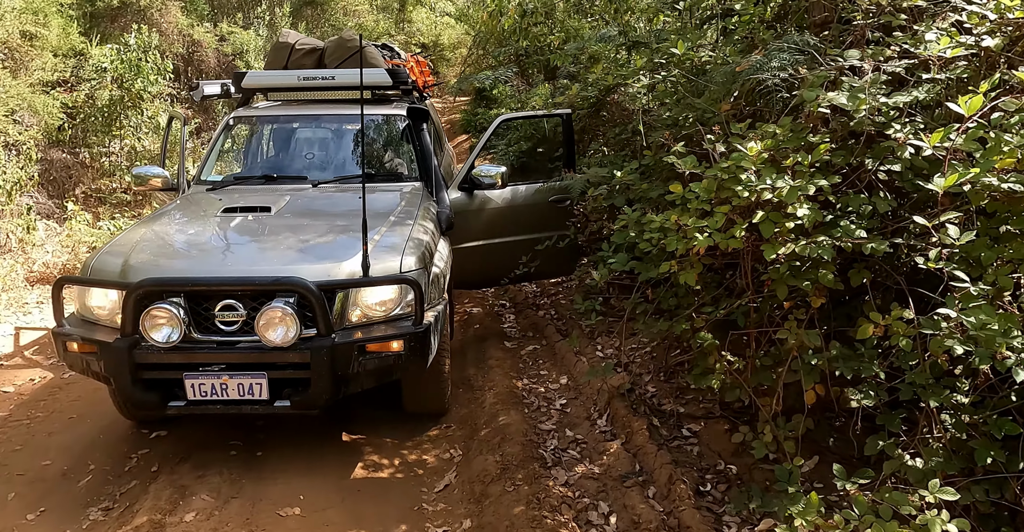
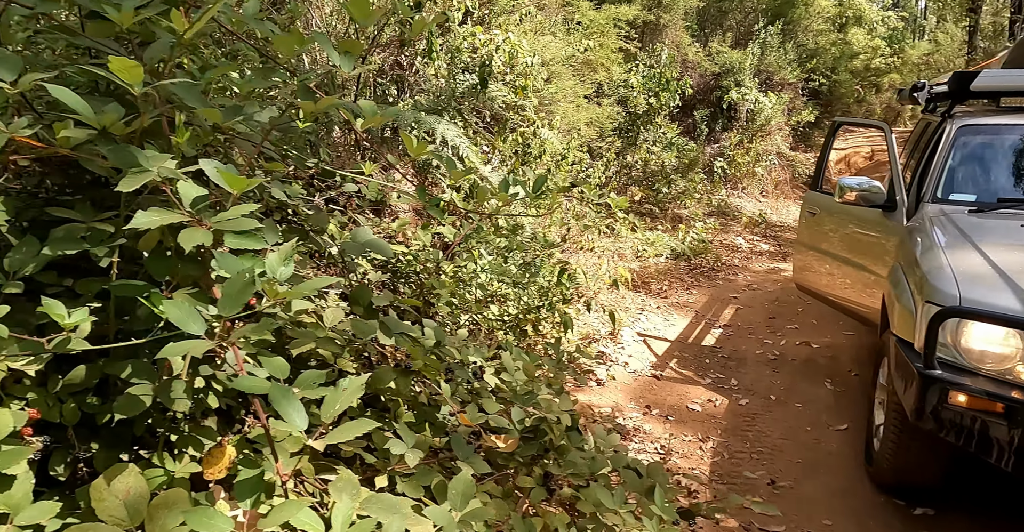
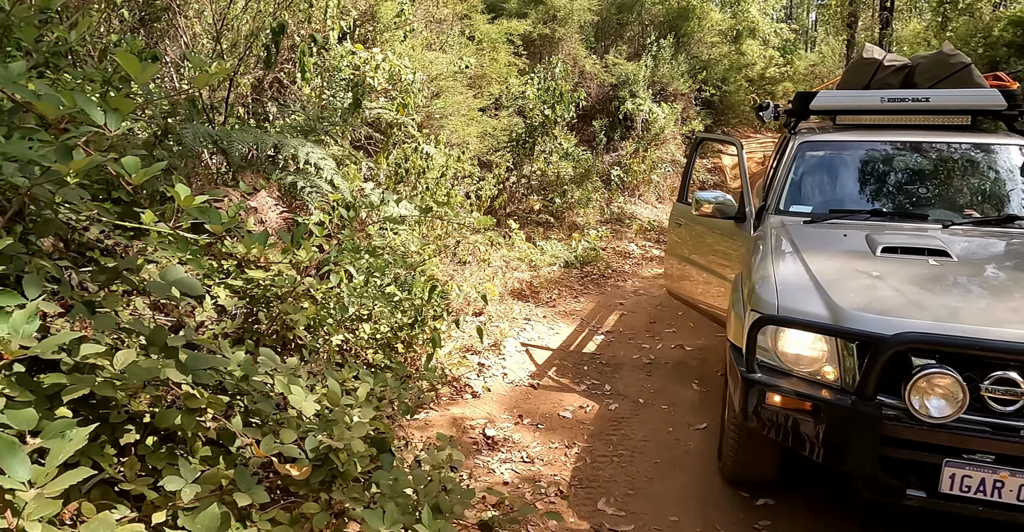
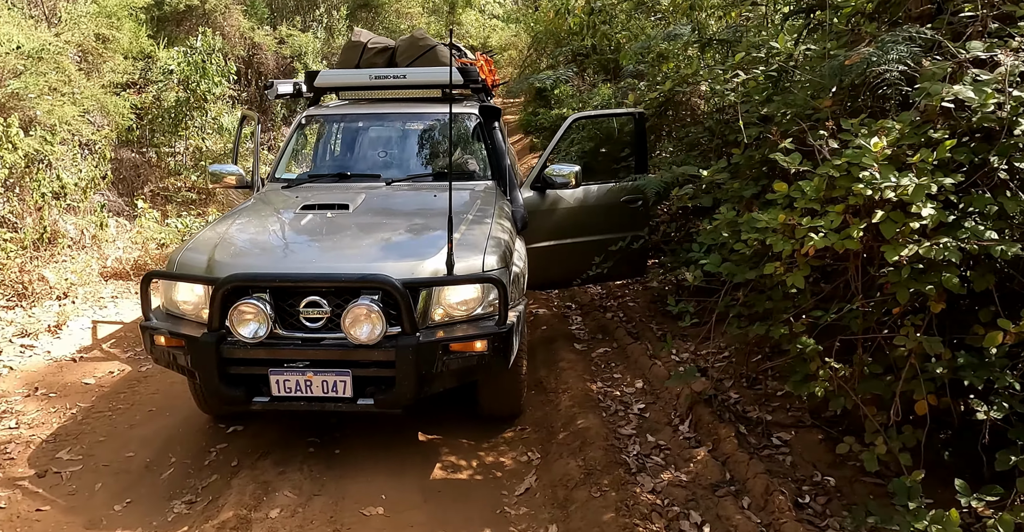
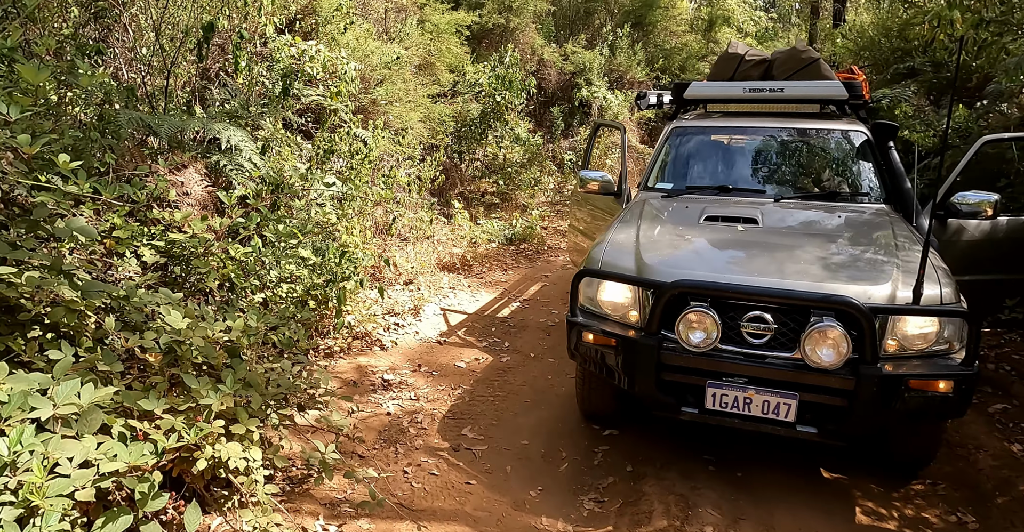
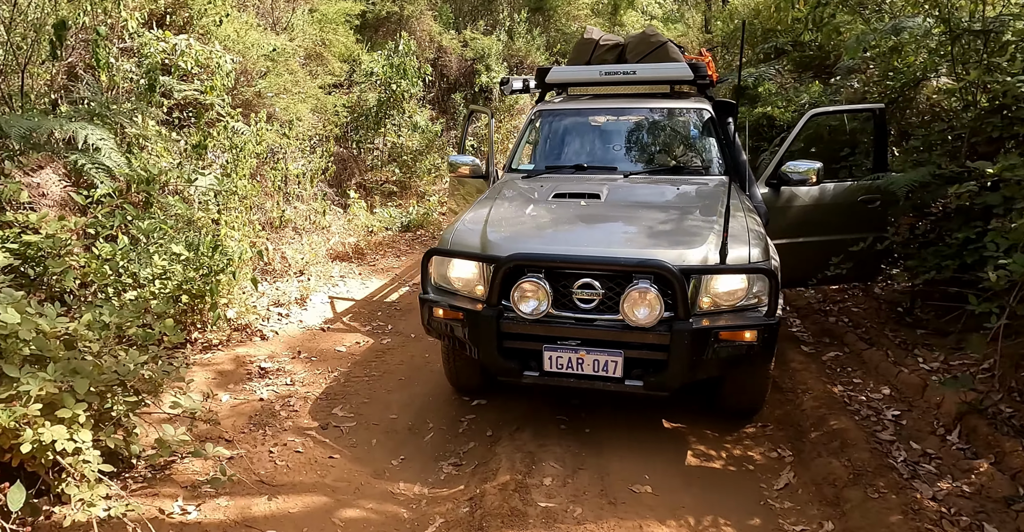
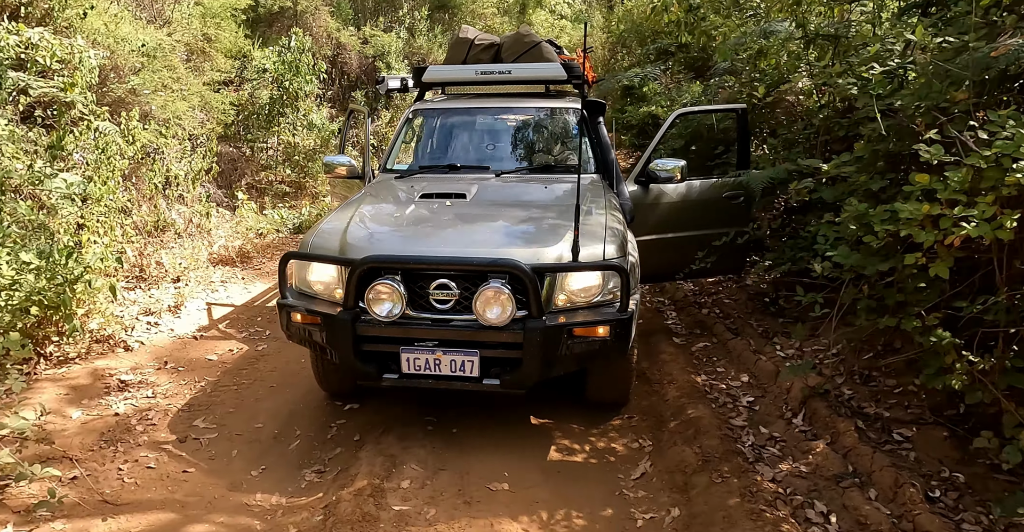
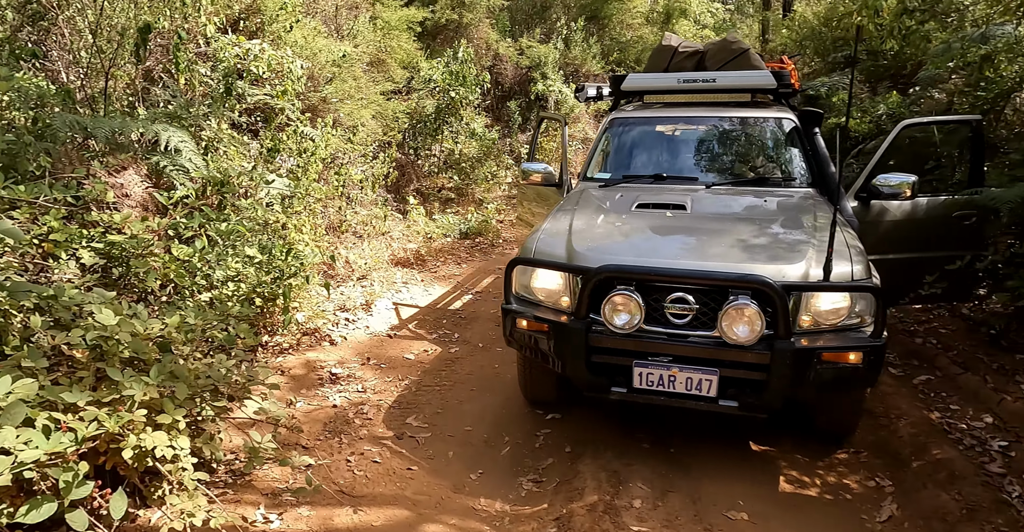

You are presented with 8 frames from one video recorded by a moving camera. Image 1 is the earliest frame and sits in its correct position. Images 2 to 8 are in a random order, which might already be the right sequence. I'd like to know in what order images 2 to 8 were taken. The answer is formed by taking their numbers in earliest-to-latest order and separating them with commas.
4, 7, 6, 8, 5, 3, 2
